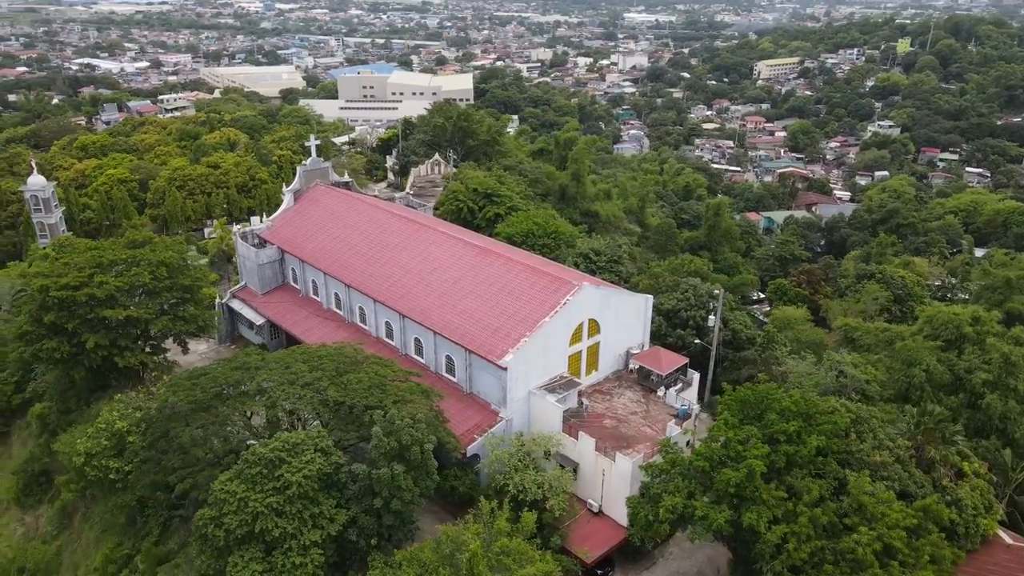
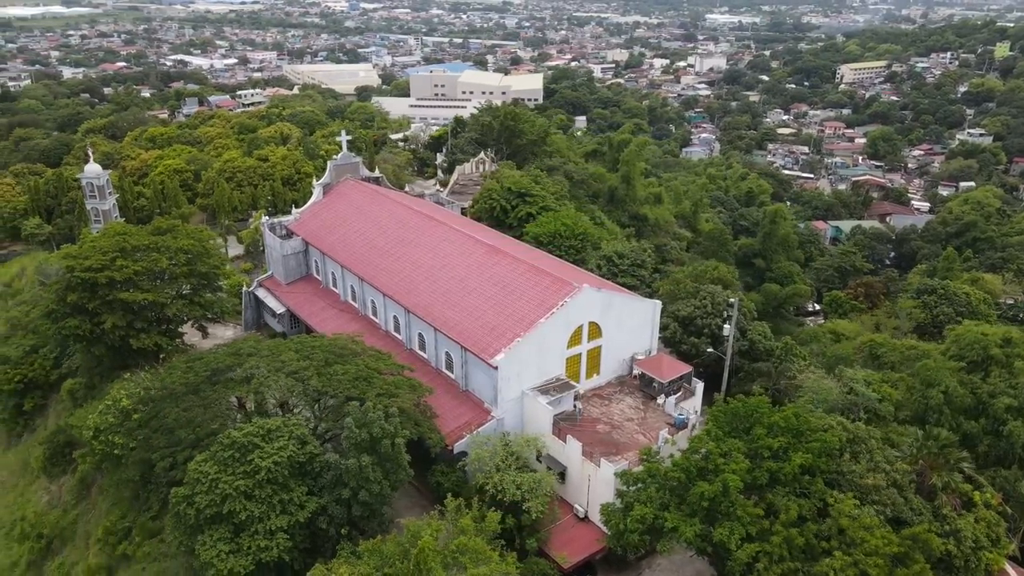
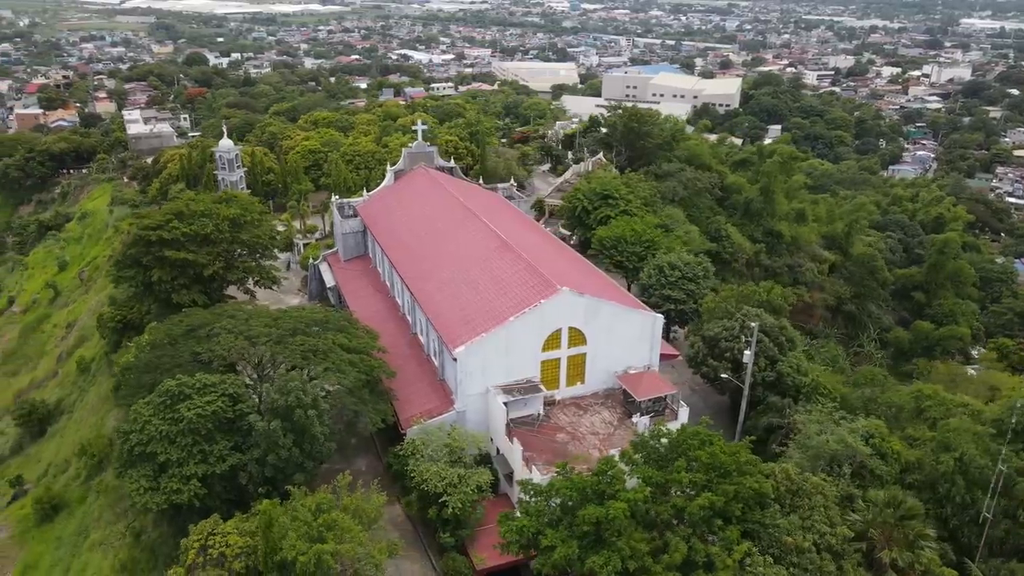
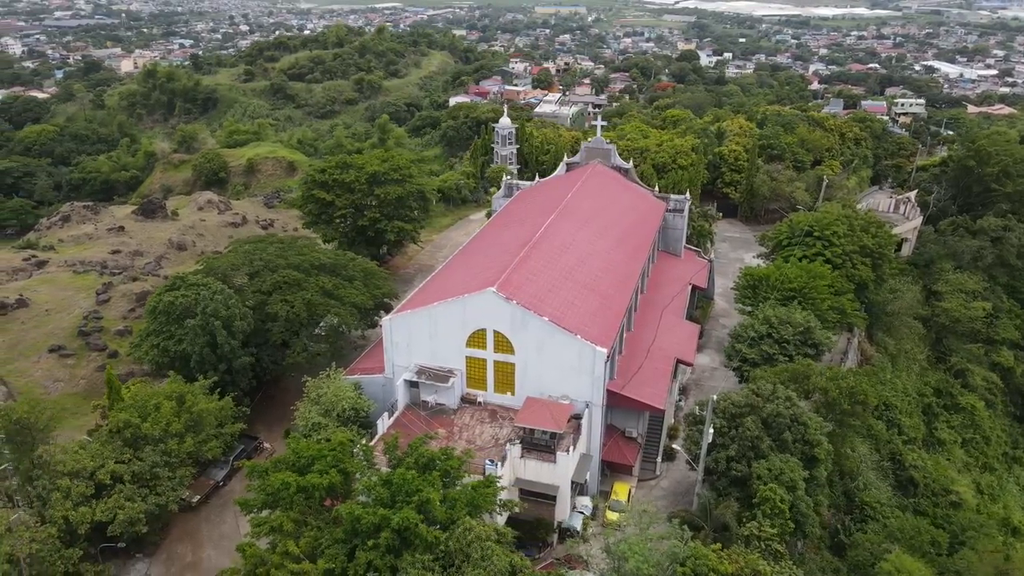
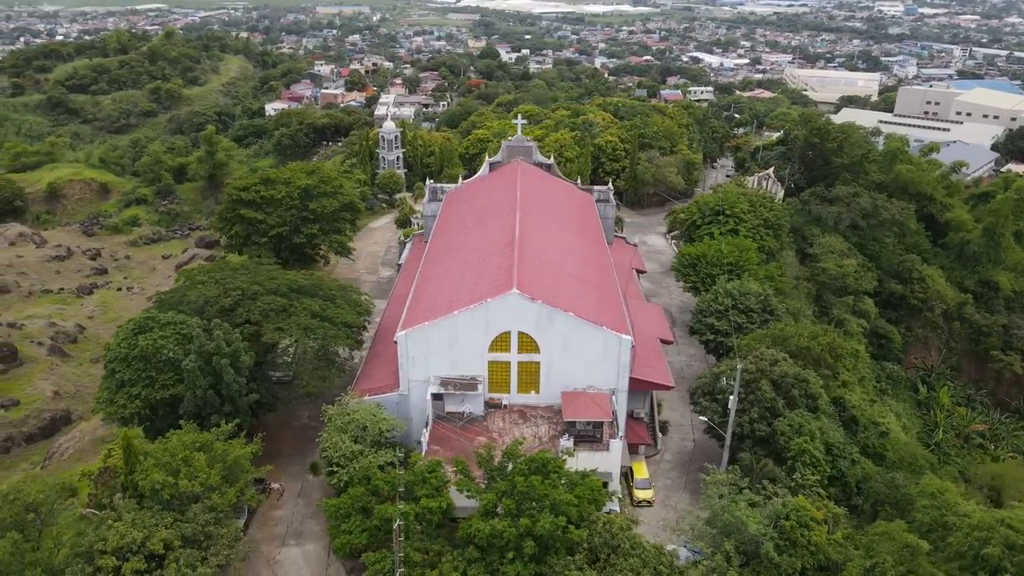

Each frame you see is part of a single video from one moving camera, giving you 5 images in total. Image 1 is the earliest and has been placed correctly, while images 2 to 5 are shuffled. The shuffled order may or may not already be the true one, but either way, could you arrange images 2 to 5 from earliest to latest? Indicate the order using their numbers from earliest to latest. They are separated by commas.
2, 3, 5, 4
